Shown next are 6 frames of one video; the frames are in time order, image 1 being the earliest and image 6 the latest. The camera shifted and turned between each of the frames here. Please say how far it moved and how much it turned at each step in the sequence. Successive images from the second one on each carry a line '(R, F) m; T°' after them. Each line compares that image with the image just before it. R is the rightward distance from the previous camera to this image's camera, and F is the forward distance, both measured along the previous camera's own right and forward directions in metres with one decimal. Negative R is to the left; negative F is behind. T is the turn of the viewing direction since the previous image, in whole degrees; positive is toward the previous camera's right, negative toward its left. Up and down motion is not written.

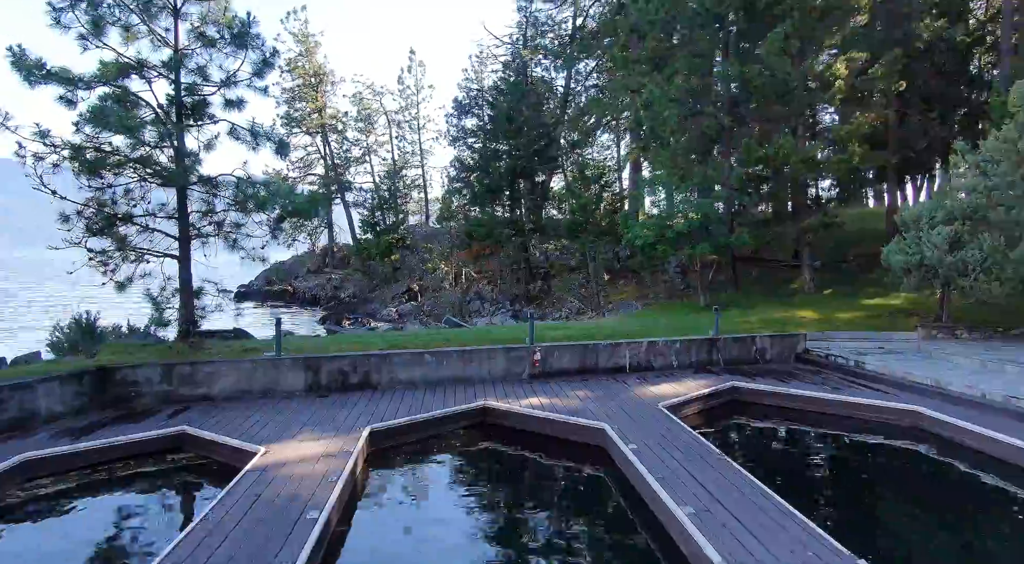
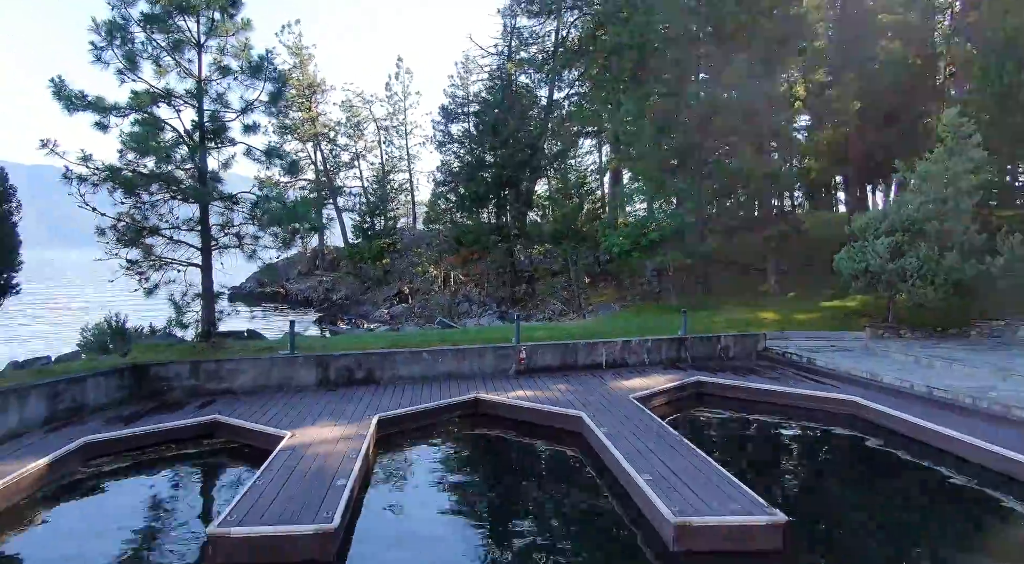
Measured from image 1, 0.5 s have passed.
(-0.1, -1.0) m; +2°
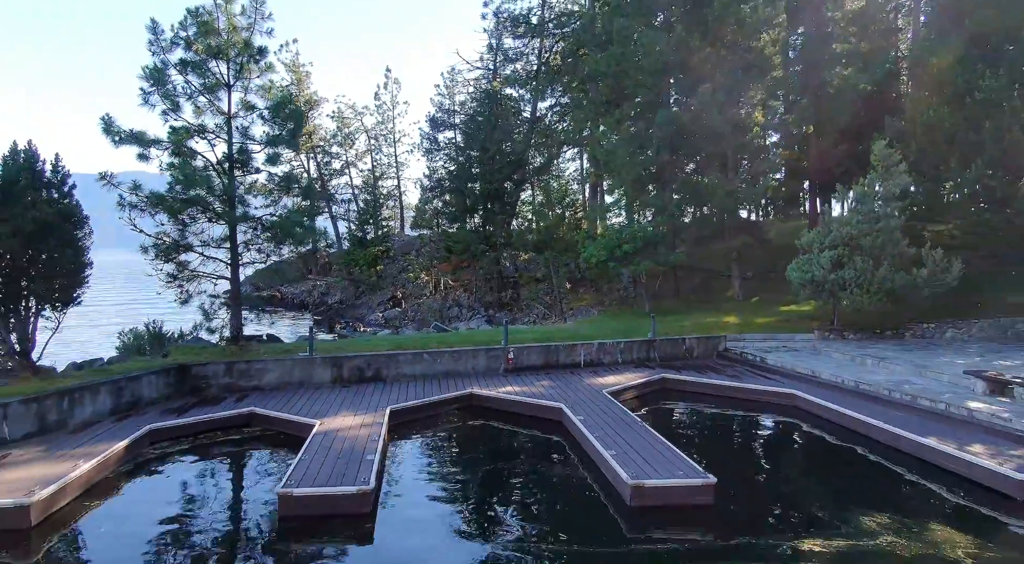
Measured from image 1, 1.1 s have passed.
(-0.1, -1.4) m; +2°
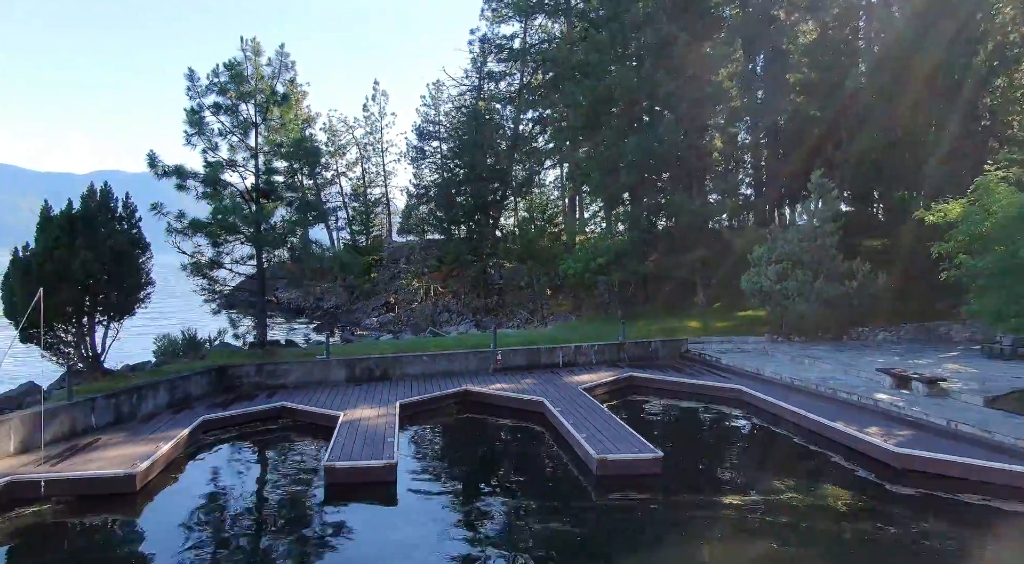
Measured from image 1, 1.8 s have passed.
(-0.1, -1.8) m; +2°
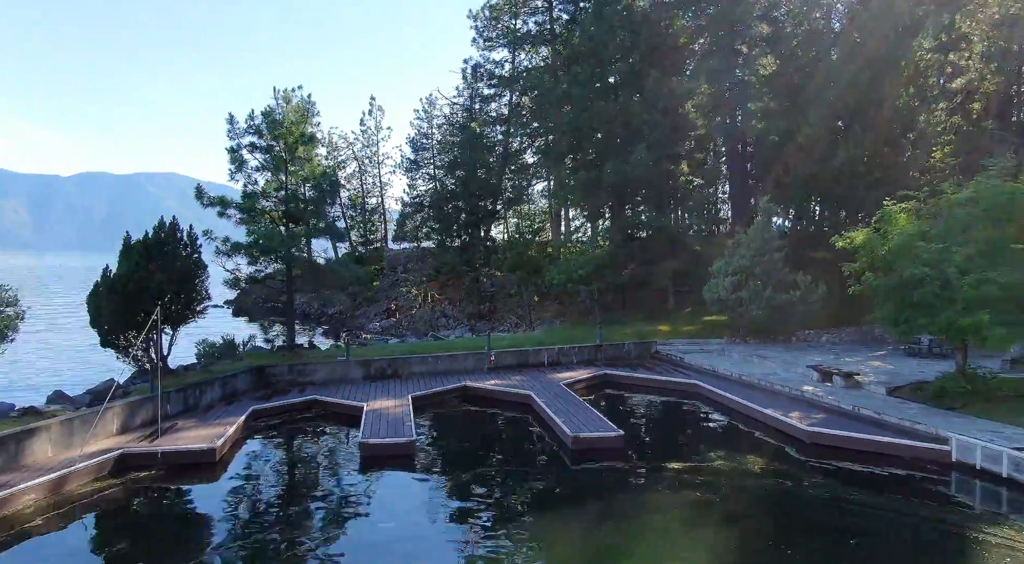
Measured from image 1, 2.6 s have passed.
(0.0, -2.2) m; +1°
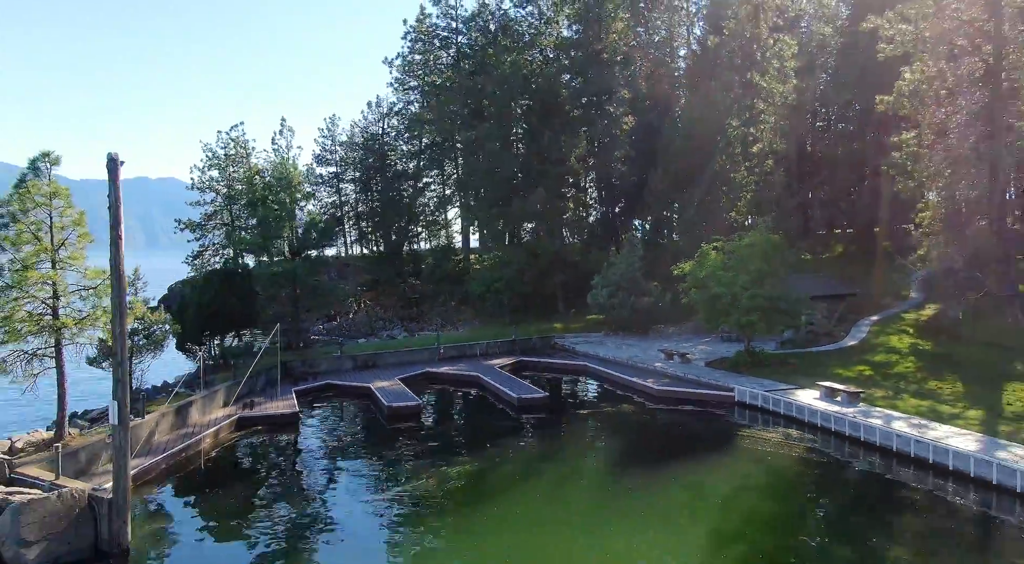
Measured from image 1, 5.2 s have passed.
(-2.5, -5.5) m; +12°
